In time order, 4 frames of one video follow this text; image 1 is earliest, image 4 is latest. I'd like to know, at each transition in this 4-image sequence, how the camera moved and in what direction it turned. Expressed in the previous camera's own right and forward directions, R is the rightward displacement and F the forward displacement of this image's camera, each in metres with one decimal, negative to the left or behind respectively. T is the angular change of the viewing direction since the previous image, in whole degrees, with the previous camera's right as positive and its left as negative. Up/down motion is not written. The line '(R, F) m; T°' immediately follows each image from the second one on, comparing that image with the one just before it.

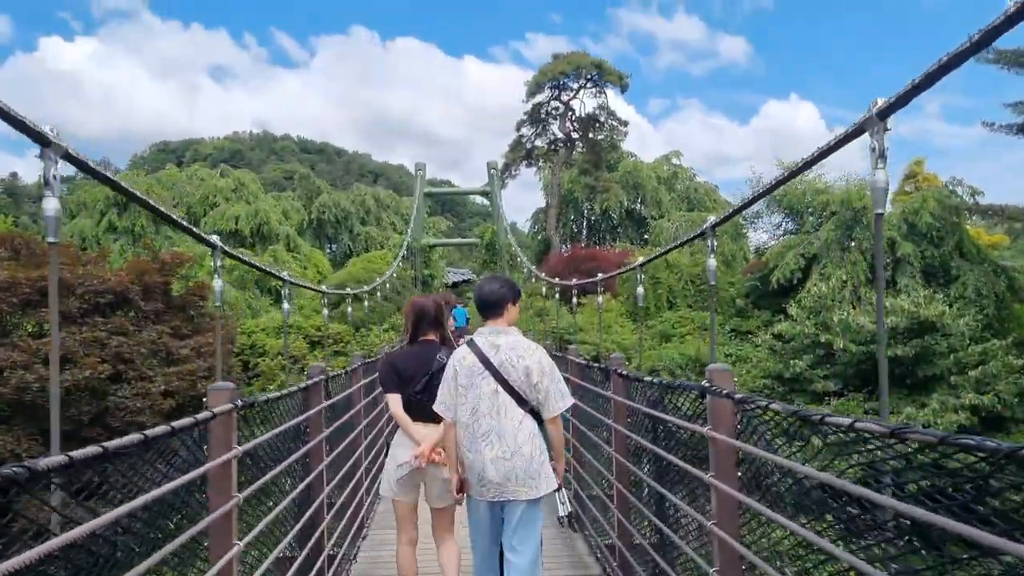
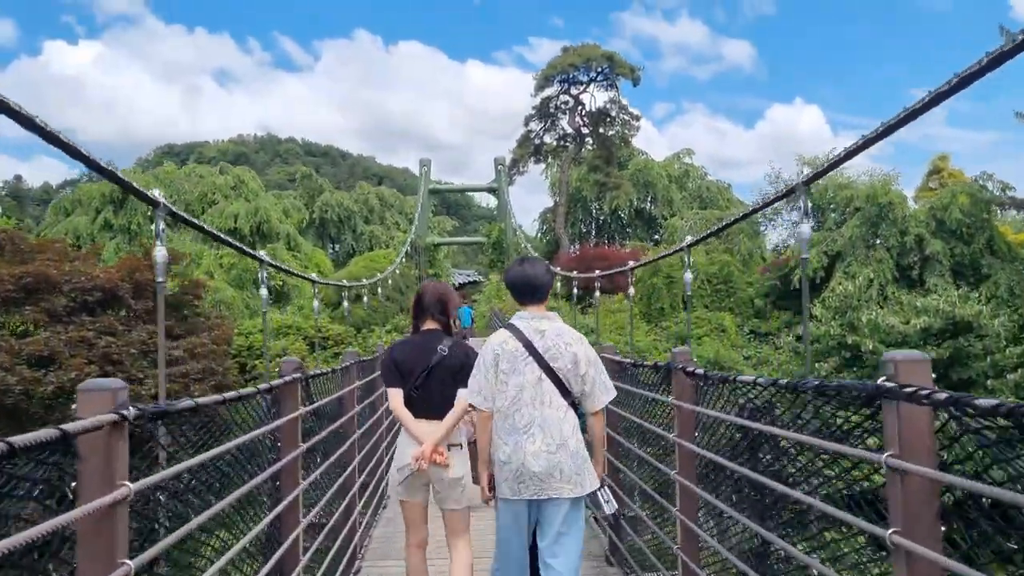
(-0.1, +0.7) m; 0°
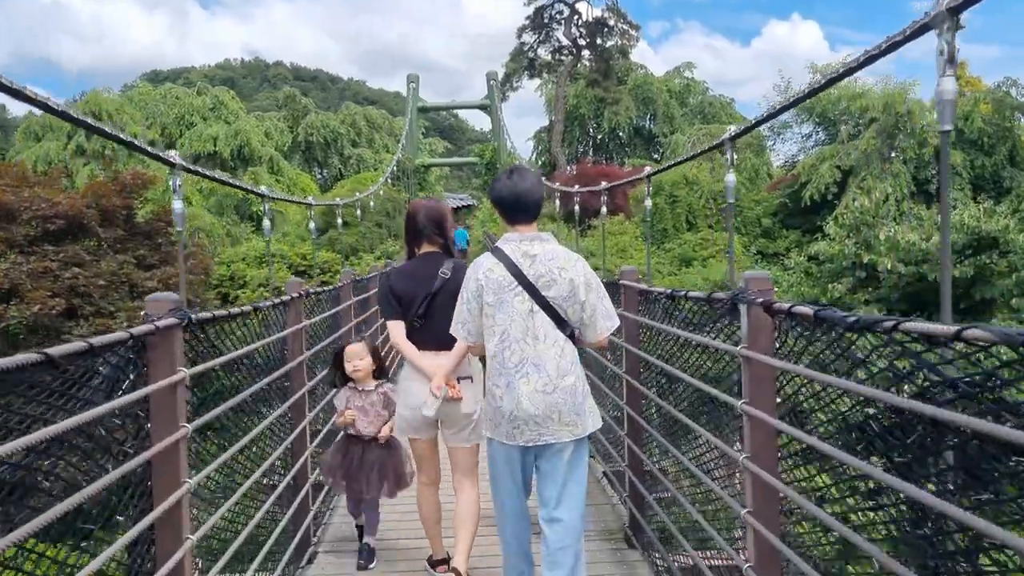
(0.0, +0.8) m; 0°
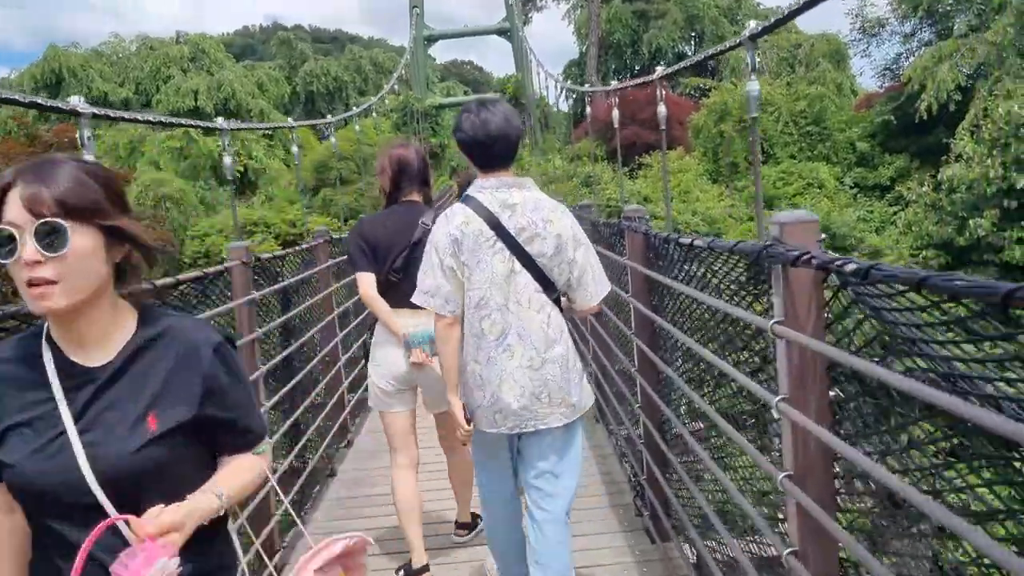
(0.0, +2.8) m; -2°
